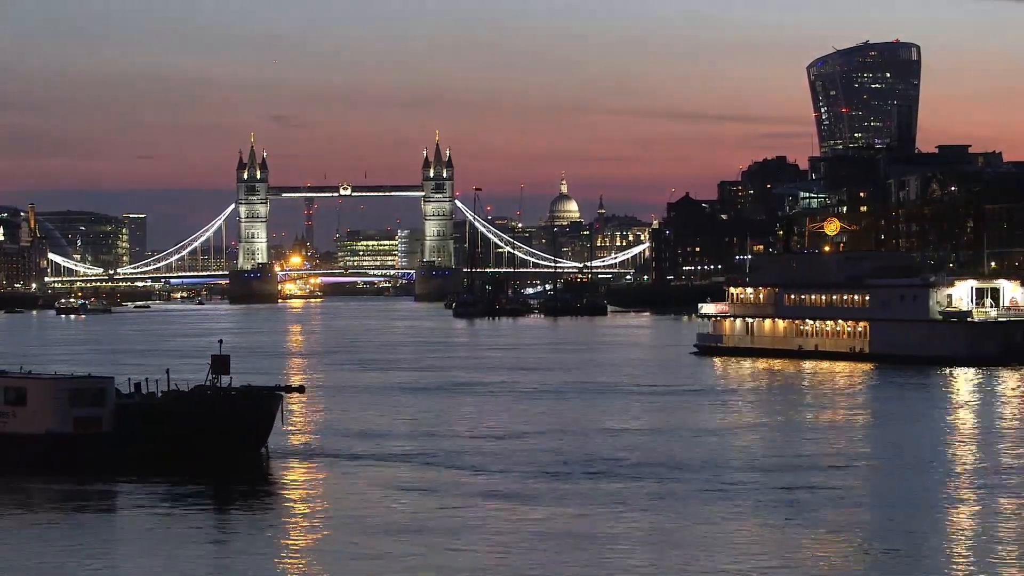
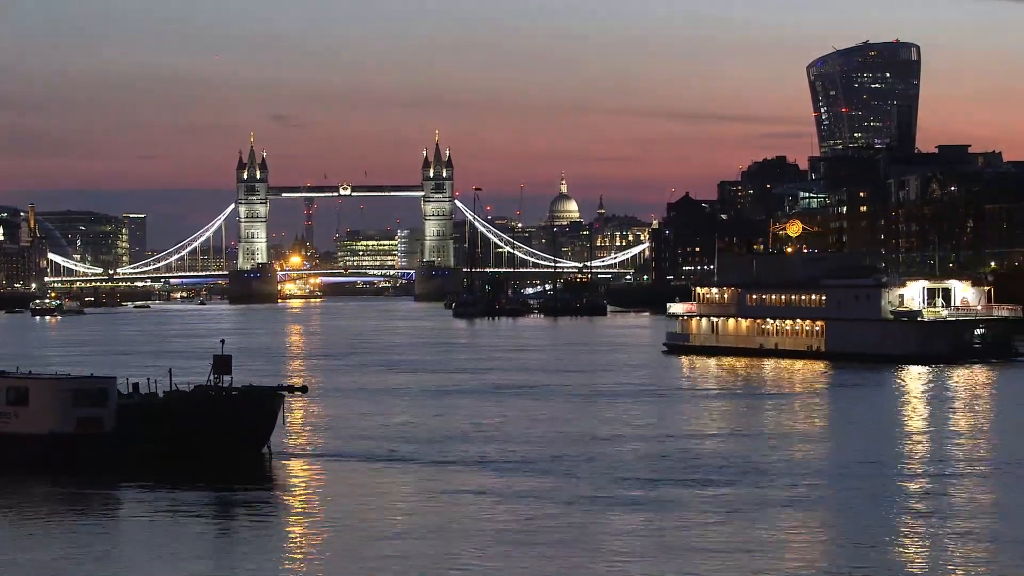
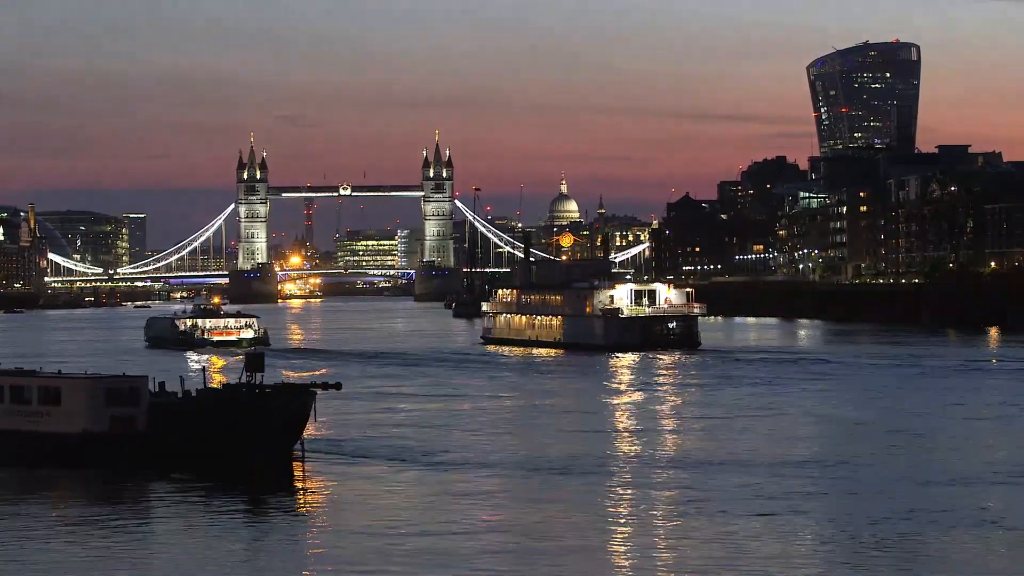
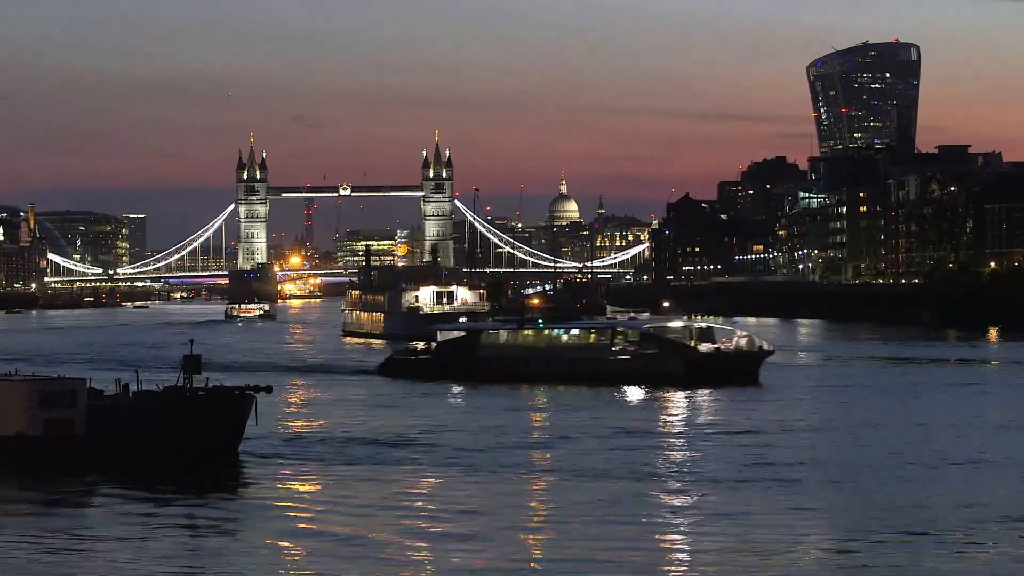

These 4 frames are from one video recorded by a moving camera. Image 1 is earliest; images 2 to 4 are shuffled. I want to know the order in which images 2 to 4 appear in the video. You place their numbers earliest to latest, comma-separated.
2, 3, 4
